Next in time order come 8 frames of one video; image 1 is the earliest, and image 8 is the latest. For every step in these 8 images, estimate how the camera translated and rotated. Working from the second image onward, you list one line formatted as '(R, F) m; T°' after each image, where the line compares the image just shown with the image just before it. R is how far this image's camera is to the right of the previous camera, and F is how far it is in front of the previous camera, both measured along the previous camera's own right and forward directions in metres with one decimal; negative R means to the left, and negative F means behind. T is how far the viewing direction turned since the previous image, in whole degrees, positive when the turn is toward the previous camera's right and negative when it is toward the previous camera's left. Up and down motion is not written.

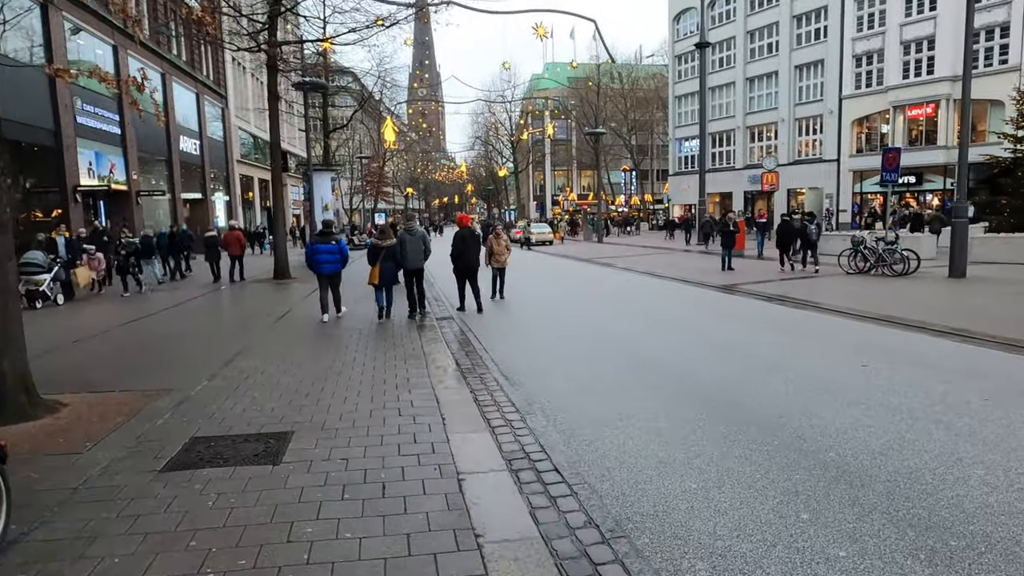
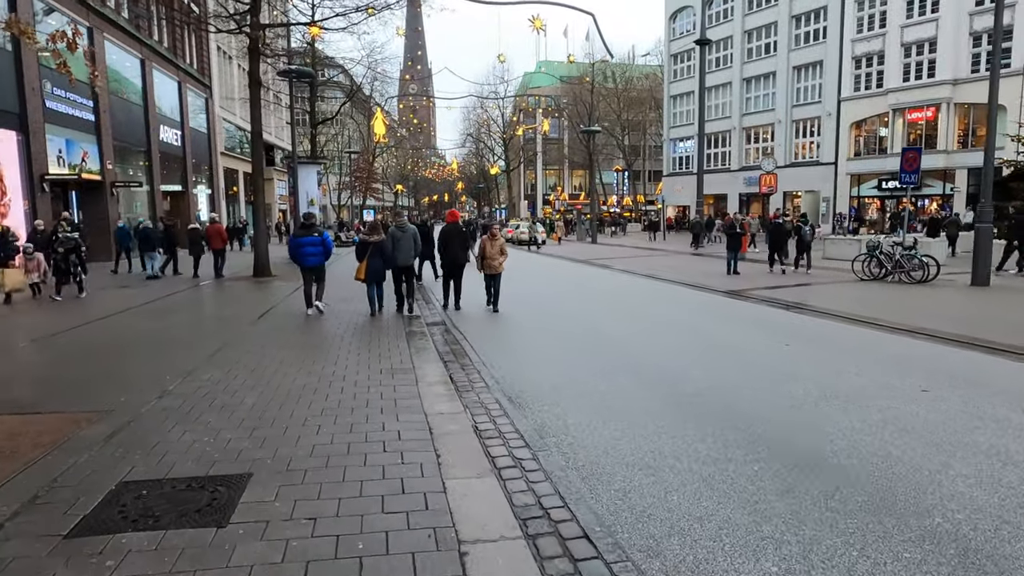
(-0.1, +0.9) m; +1°
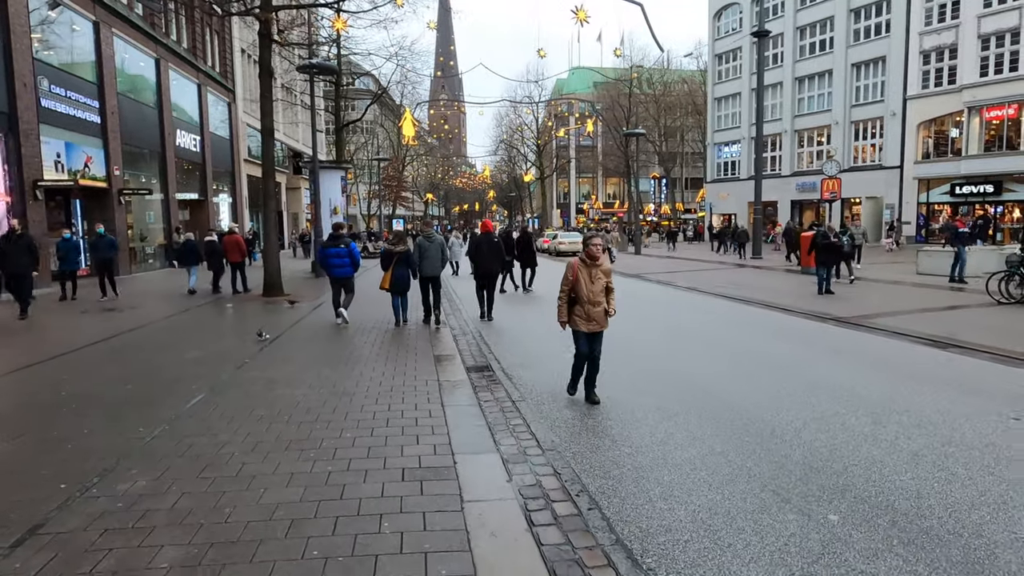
(-0.4, +2.3) m; -2°
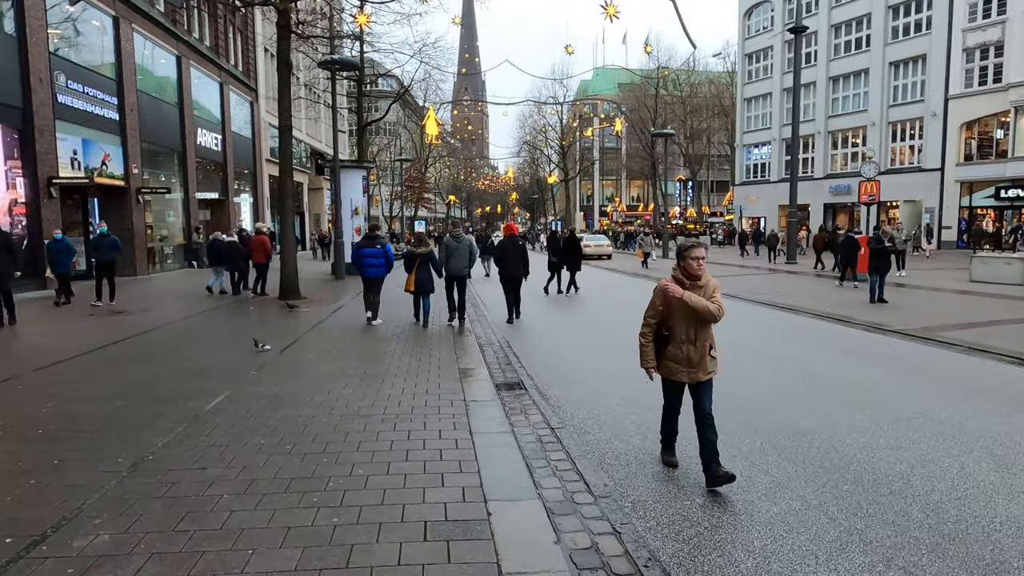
(-0.1, +0.8) m; -2°
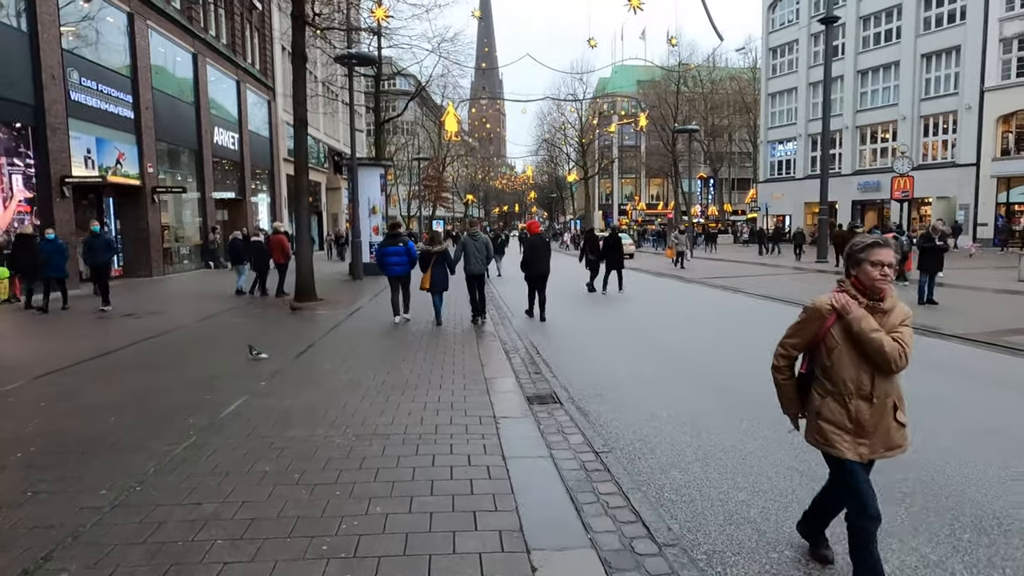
(-0.1, +0.6) m; -1°
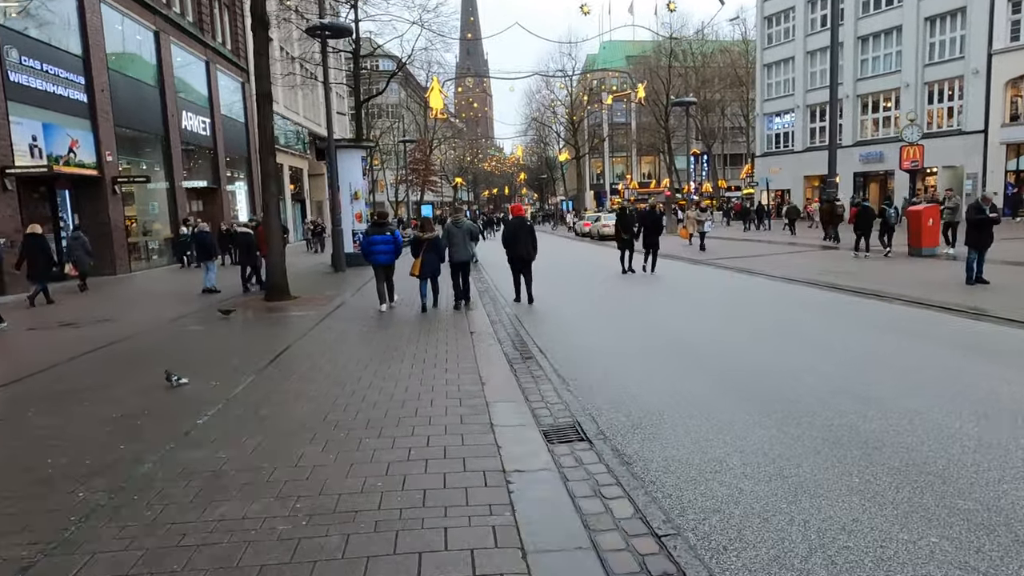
(-0.1, +1.4) m; +1°
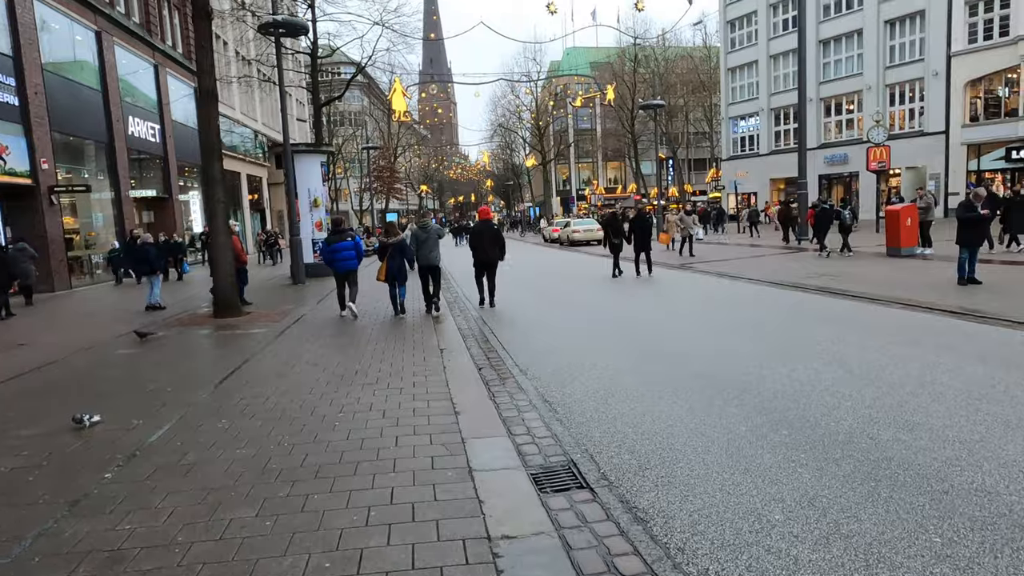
(-0.1, +0.8) m; +3°
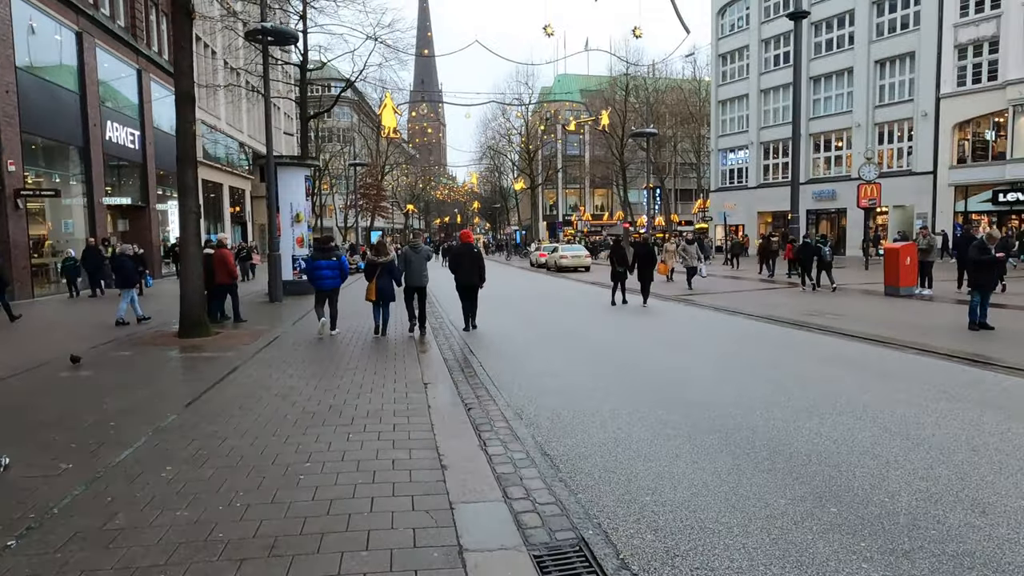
(-0.1, +0.6) m; +1°
